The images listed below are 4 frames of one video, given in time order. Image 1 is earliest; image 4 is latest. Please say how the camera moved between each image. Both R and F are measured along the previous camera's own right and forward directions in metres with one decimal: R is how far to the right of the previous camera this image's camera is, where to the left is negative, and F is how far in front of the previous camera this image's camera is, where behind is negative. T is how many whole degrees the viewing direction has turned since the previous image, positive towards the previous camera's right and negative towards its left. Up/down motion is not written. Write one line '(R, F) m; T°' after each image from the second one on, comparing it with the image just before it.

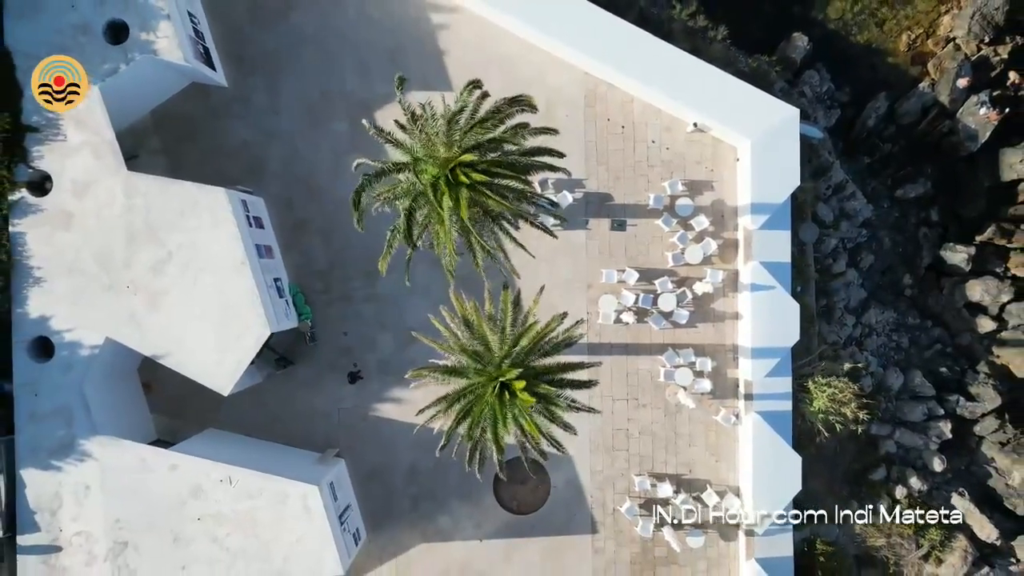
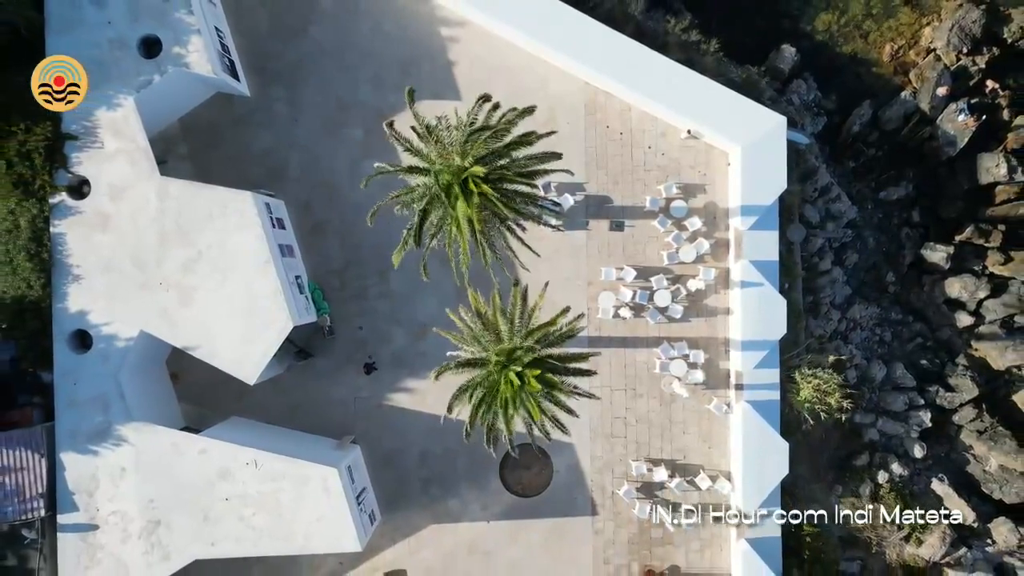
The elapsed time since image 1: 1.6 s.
(-0.1, -0.9) m; 0°
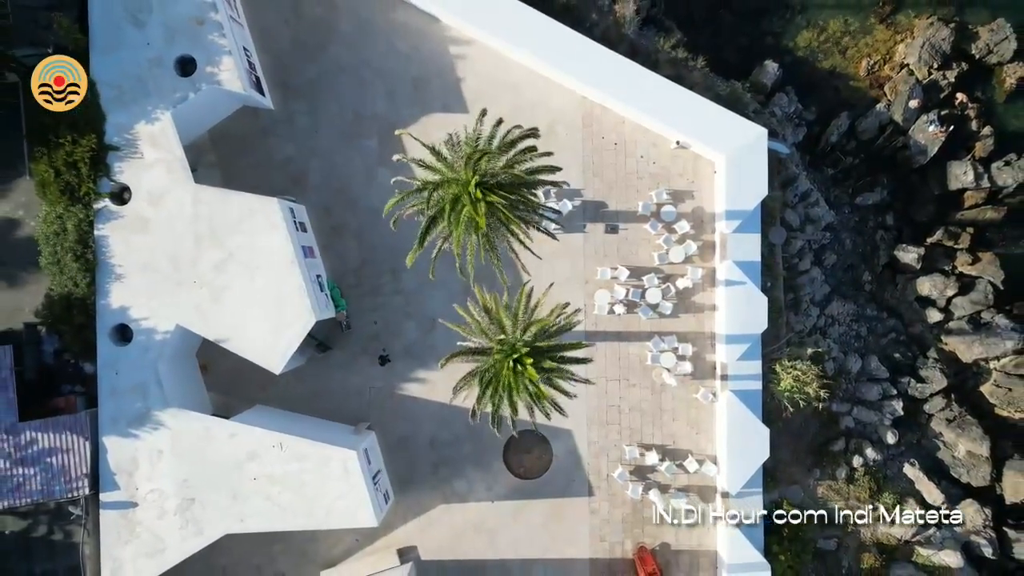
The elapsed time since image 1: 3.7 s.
(-0.1, -1.3) m; 0°
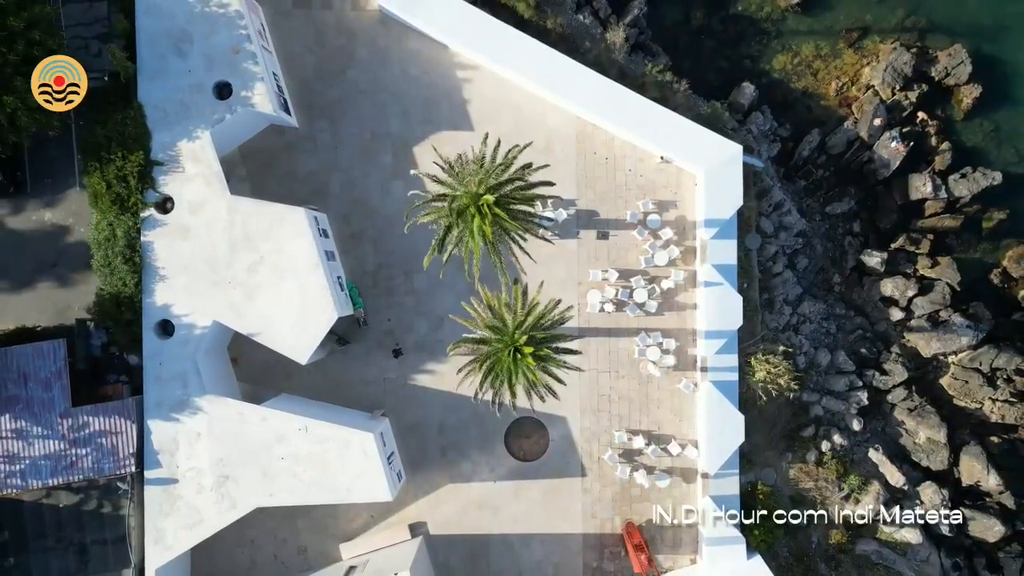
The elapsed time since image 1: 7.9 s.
(0.0, -1.8) m; 0°
